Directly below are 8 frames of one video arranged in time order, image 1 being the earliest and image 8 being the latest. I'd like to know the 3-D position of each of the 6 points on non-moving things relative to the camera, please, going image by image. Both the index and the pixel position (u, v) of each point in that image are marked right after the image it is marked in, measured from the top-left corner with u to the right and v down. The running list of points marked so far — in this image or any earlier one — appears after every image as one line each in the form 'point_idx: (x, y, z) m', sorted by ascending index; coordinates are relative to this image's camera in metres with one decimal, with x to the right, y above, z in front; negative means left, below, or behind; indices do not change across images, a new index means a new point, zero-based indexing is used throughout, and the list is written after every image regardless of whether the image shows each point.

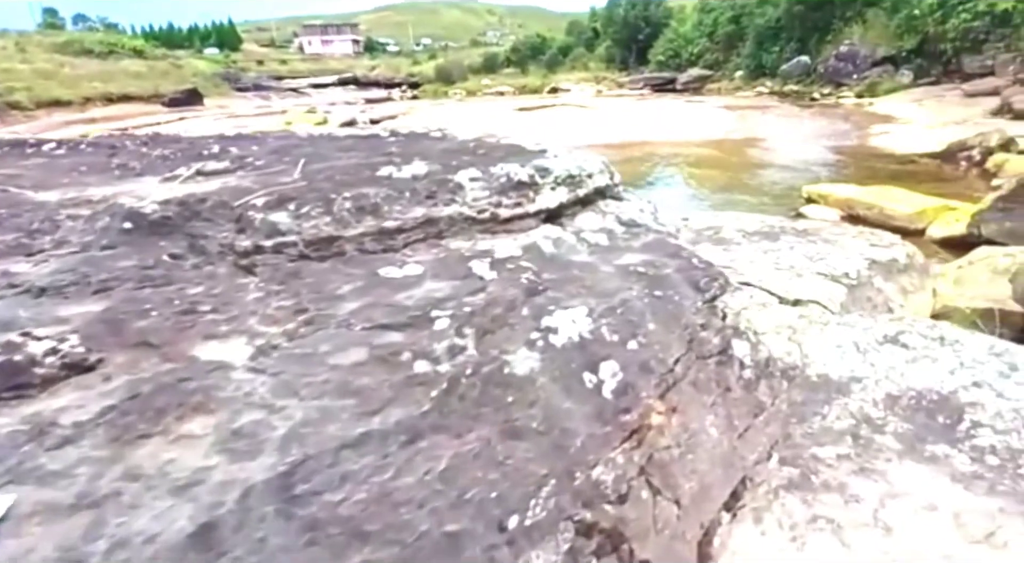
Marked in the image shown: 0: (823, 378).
0: (+2.1, -0.7, +4.0) m
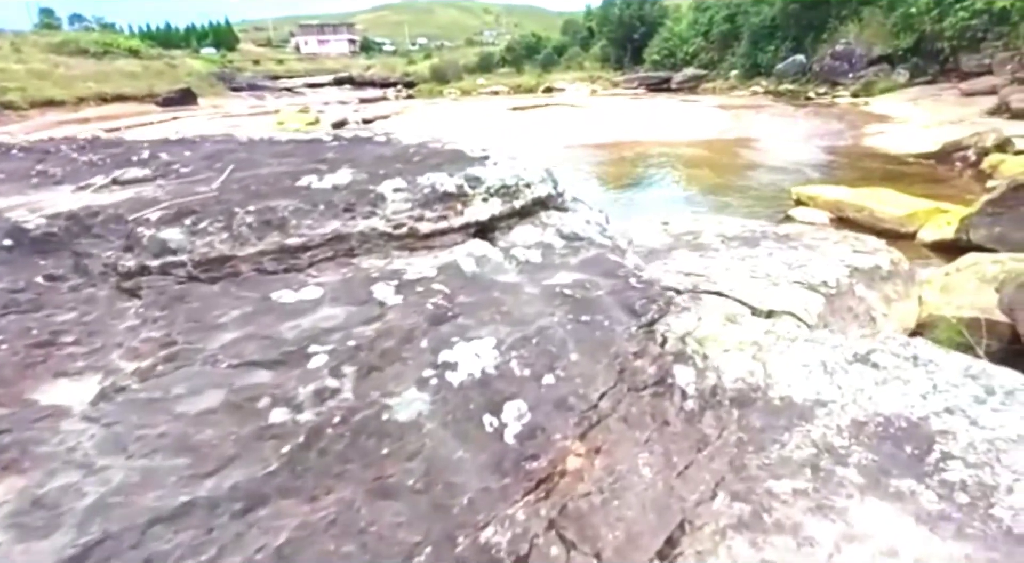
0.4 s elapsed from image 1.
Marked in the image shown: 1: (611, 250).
0: (+1.8, -0.8, +3.7) m
1: (+0.5, +0.2, +3.3) m
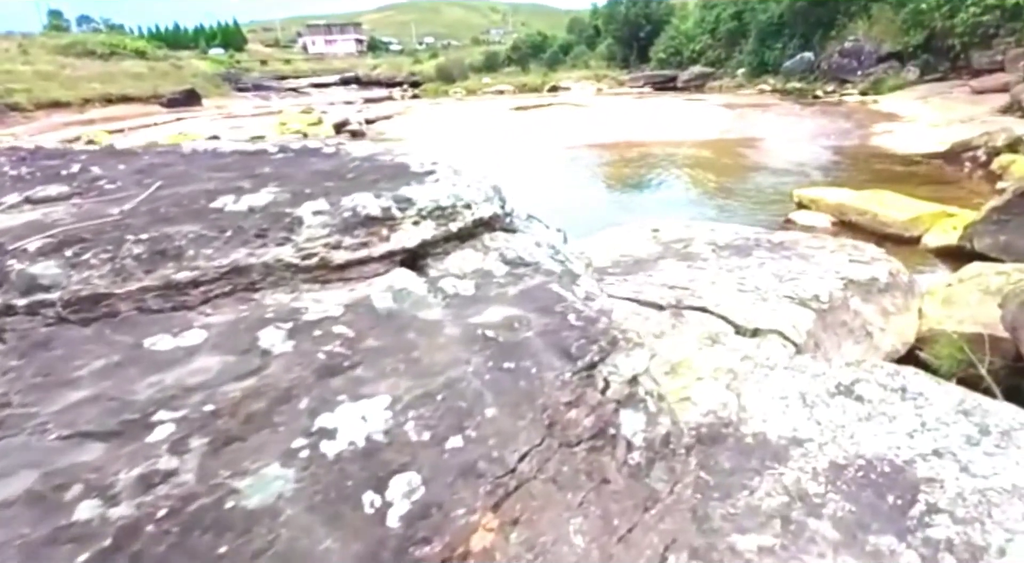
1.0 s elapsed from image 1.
0: (+1.4, -0.9, +3.4) m
1: (+0.2, 0.0, +3.0) m
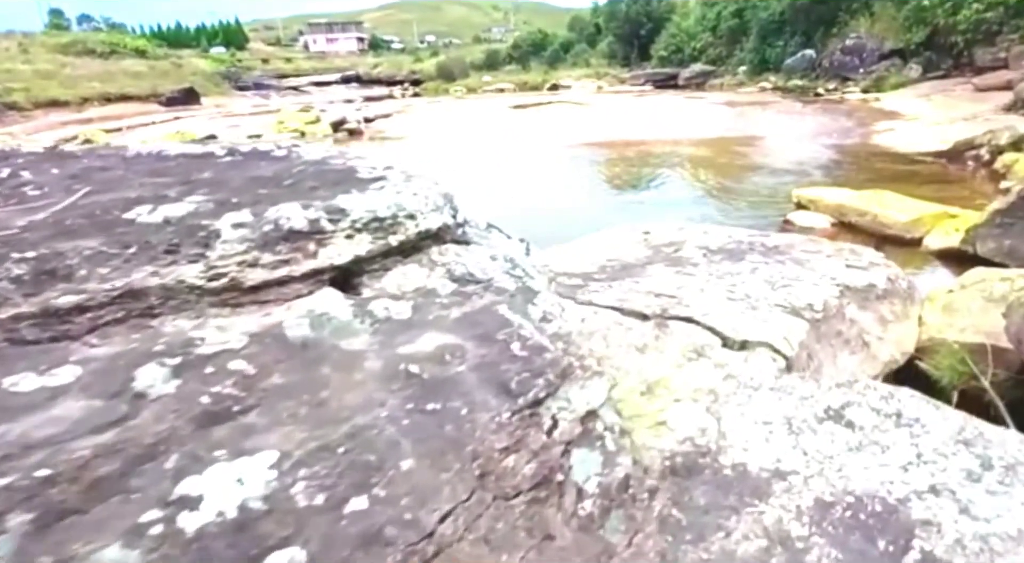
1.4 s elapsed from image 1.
0: (+1.2, -1.0, +3.1) m
1: (0.0, -0.1, +2.7) m
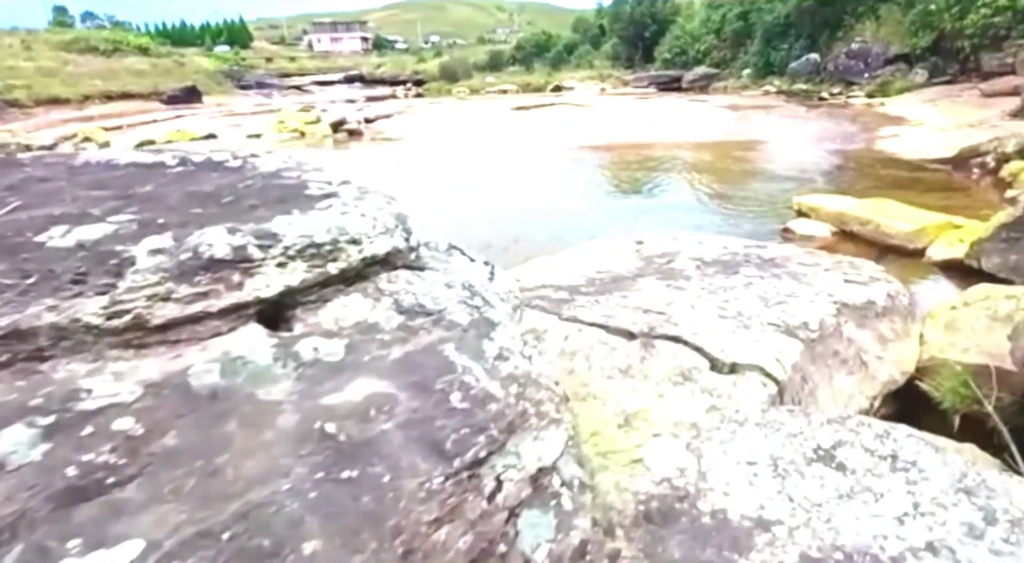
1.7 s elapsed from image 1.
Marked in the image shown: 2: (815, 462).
0: (+1.0, -1.2, +2.8) m
1: (-0.2, -0.2, +2.4) m
2: (+1.6, -1.0, +3.2) m
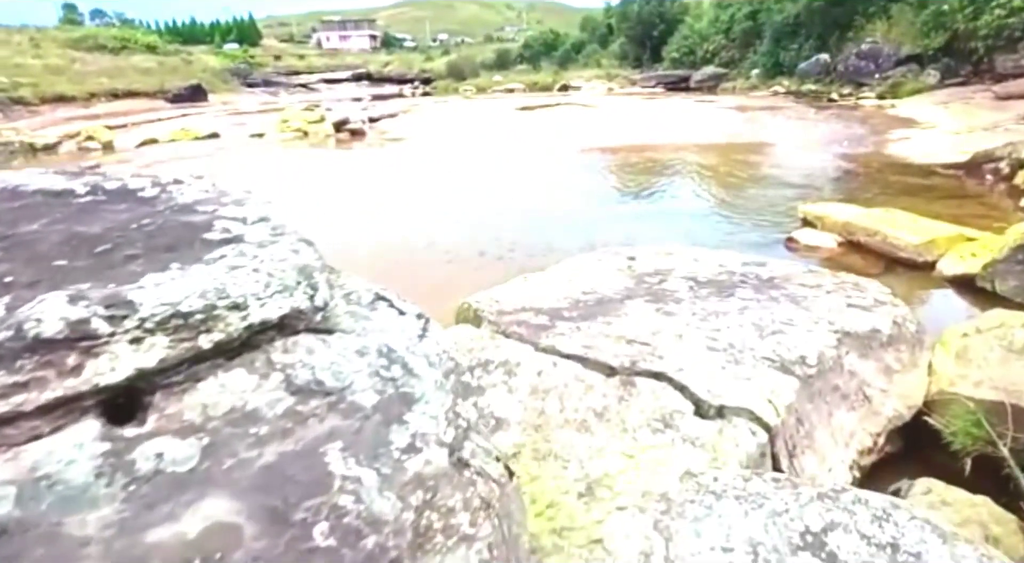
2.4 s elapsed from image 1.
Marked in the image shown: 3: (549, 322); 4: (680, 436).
0: (+0.7, -1.4, +2.4) m
1: (-0.5, -0.5, +2.0) m
2: (+1.3, -1.2, +2.7) m
3: (+0.4, -0.4, +6.0) m
4: (+1.2, -1.0, +4.2) m
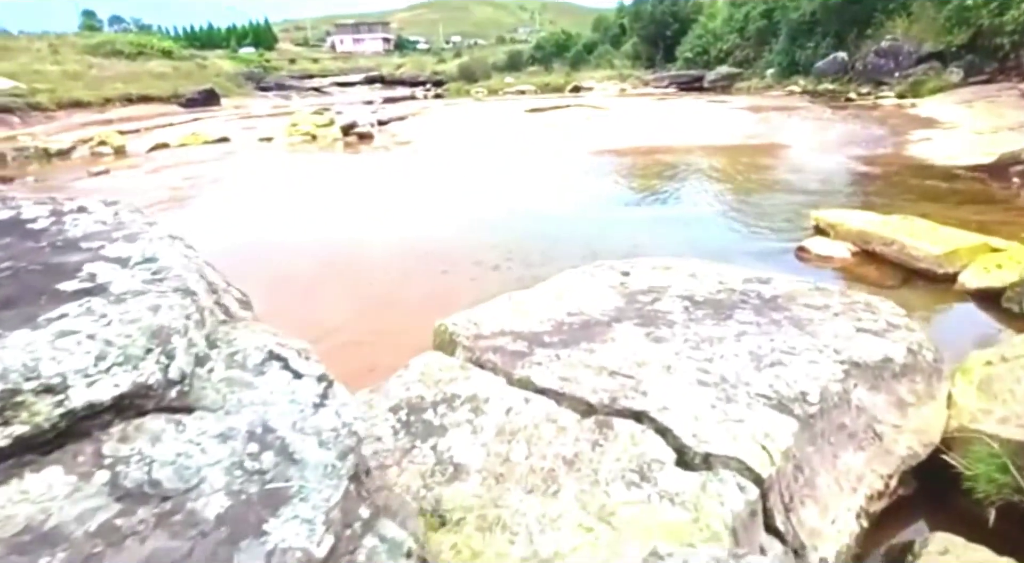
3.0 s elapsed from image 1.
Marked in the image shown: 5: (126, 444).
0: (+0.4, -1.6, +1.9) m
1: (-0.8, -0.7, +1.5) m
2: (+1.0, -1.5, +2.2) m
3: (+0.2, -0.6, +5.5) m
4: (+0.9, -1.3, +3.7) m
5: (-1.2, -0.5, +1.8) m
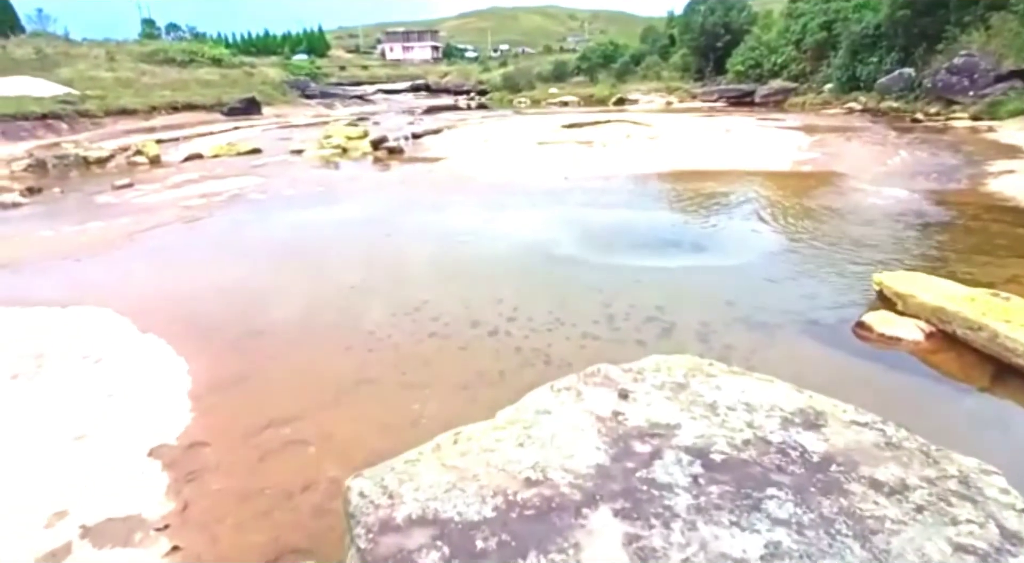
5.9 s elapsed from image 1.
0: (-0.5, -2.8, +0.1) m
1: (-1.7, -1.8, -0.2) m
2: (+0.2, -2.6, +0.3) m
3: (-0.4, -1.8, +3.7) m
4: (+0.2, -2.4, +1.8) m
5: (-2.0, -1.6, 0.0) m
